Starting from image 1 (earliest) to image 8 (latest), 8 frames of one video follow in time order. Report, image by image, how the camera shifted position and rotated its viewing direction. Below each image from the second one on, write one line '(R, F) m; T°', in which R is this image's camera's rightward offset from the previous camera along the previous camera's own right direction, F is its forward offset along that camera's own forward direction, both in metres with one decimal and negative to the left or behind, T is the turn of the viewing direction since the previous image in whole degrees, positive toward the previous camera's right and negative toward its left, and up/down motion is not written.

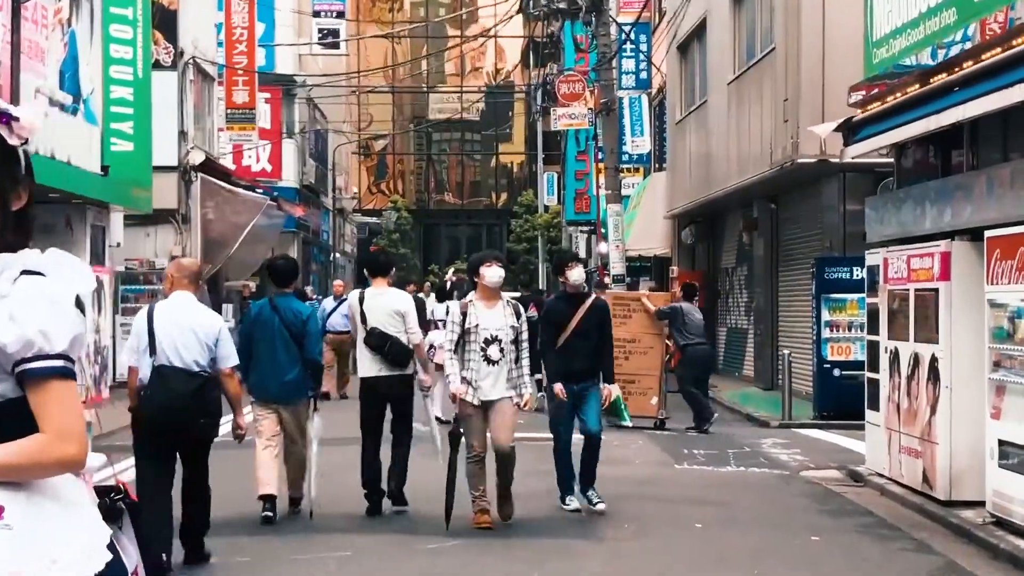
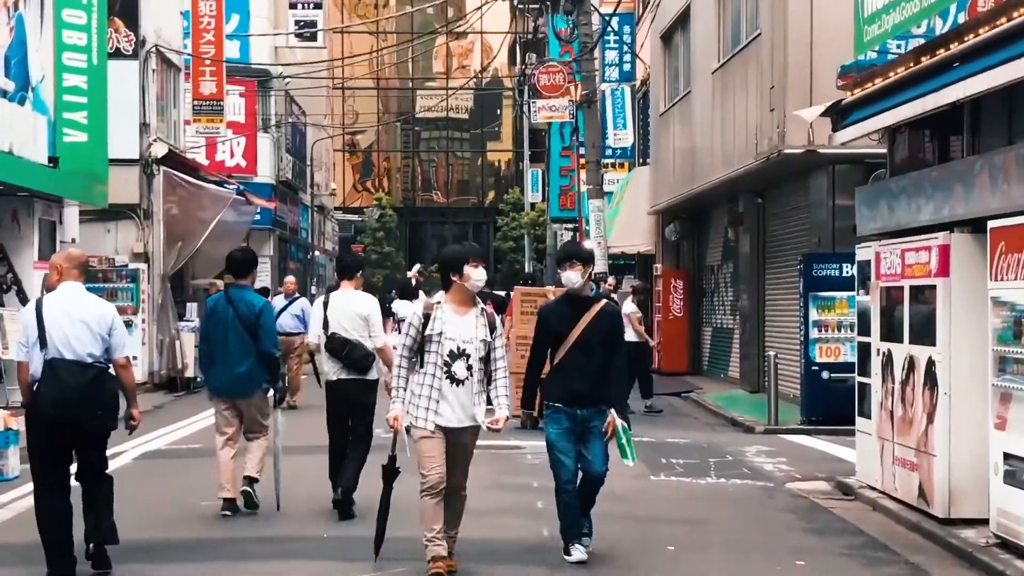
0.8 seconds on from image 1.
(+0.2, +0.9) m; 0°
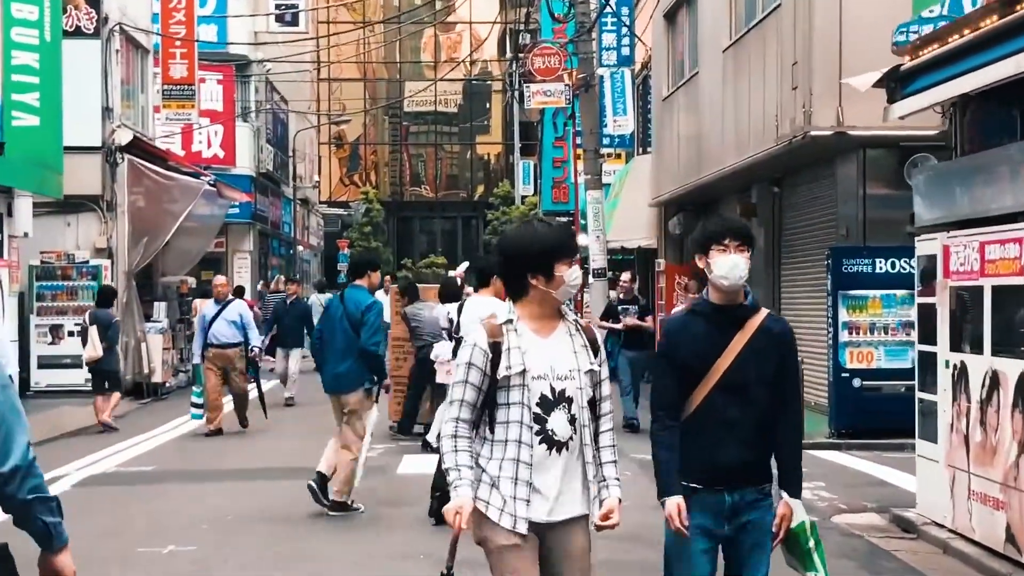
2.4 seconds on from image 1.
(-0.1, +1.6) m; 0°
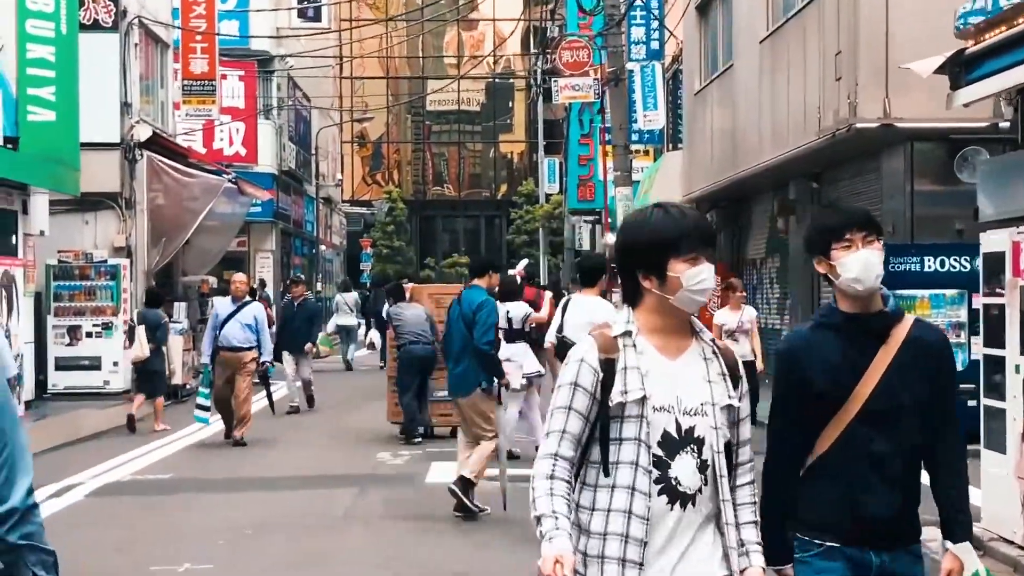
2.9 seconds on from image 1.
(-0.1, +0.5) m; -1°
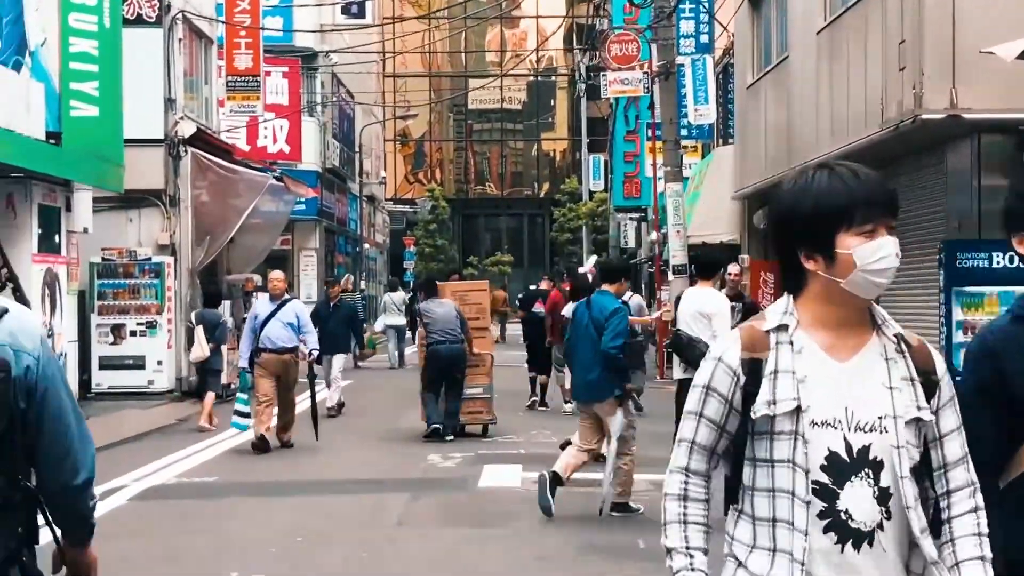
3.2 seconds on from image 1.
(-0.1, +0.4) m; -2°
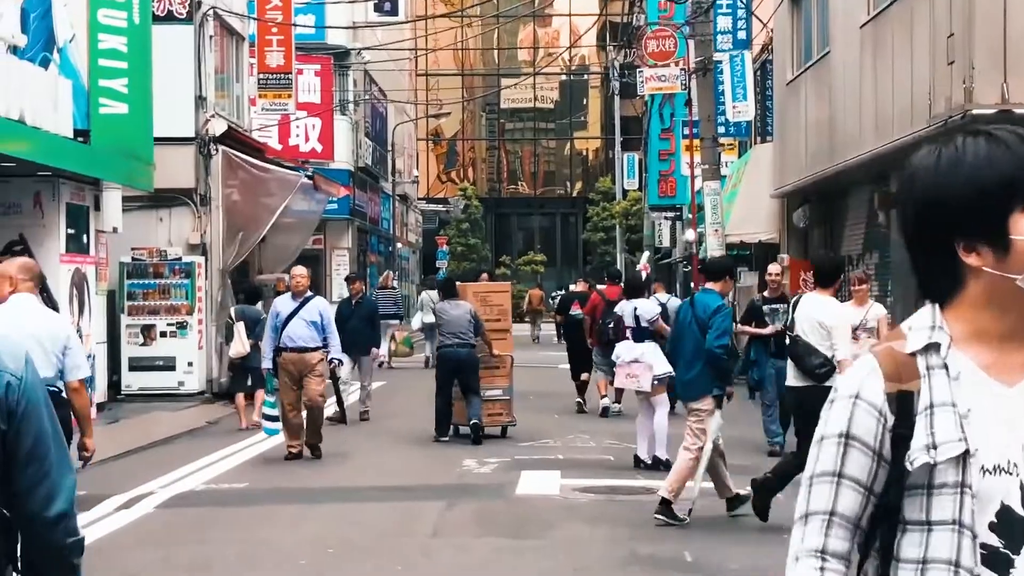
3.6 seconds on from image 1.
(0.0, +0.3) m; -1°
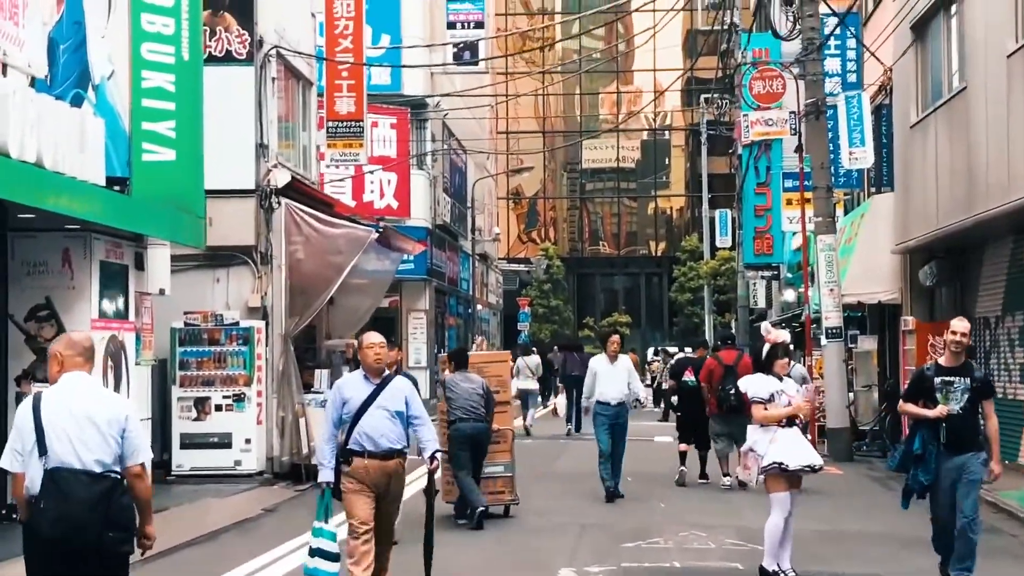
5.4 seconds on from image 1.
(-0.2, +2.0) m; -3°
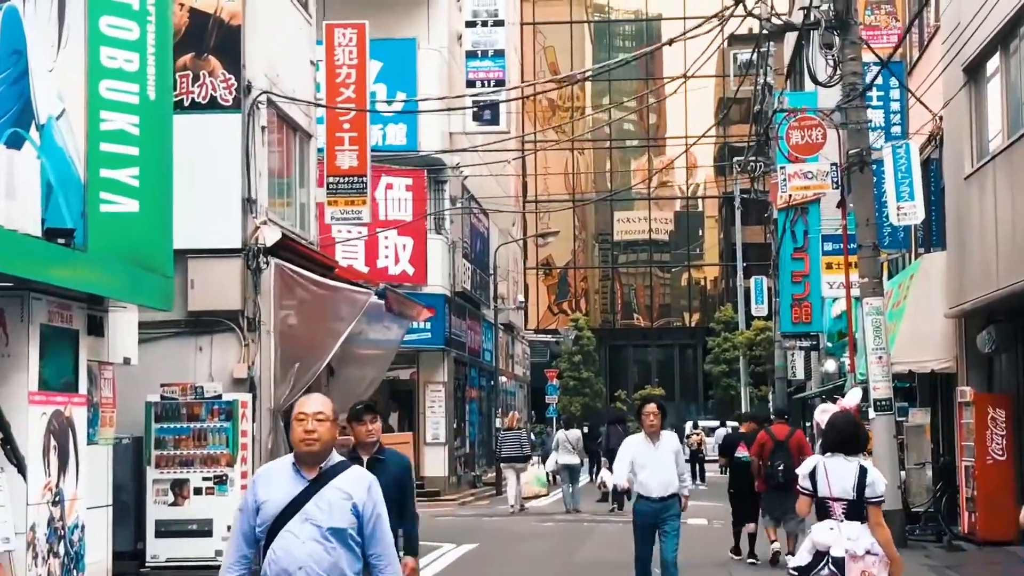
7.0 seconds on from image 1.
(+0.2, +1.7) m; -1°
